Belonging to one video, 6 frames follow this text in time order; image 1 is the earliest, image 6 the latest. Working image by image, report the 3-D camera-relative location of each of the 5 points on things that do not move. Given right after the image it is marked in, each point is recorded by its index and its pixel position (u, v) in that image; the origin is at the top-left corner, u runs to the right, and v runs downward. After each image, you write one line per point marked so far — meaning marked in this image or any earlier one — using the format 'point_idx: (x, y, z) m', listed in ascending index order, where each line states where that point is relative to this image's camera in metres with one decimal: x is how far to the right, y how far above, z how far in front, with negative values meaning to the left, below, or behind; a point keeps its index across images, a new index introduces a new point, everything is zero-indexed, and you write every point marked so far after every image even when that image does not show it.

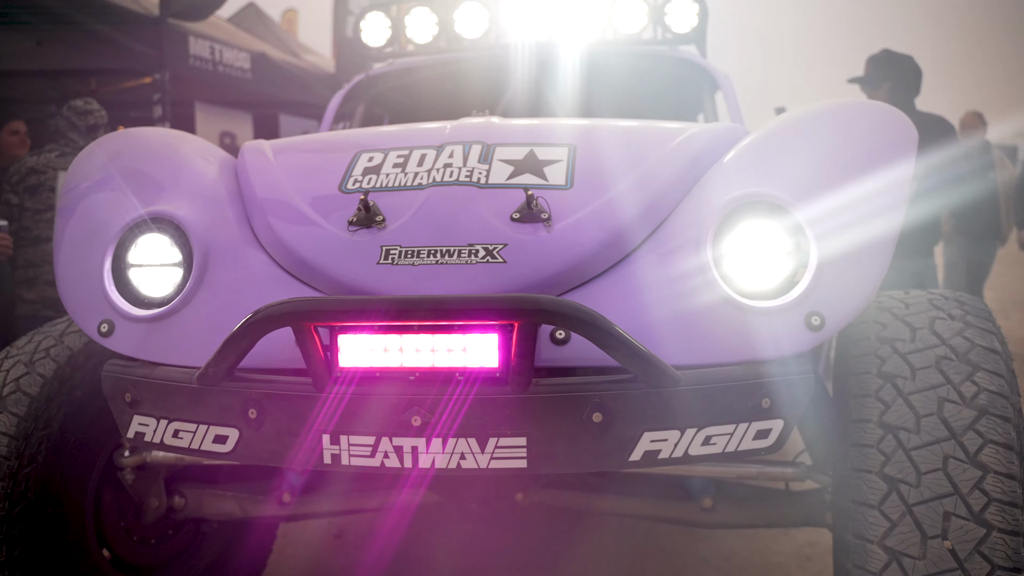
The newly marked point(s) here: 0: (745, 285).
0: (+0.4, 0.0, +1.3) m
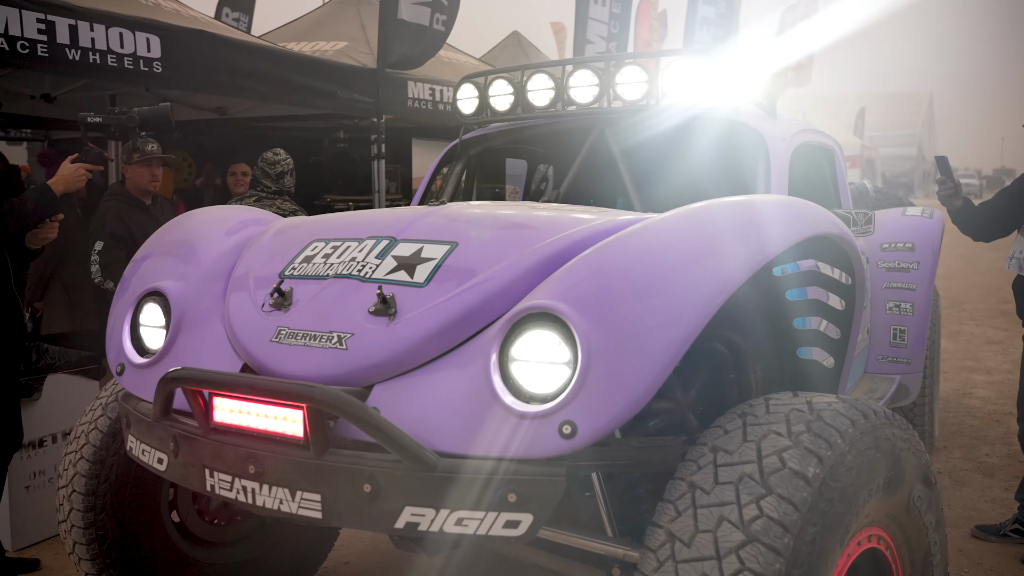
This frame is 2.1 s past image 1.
0: (0.0, -0.2, +1.5) m
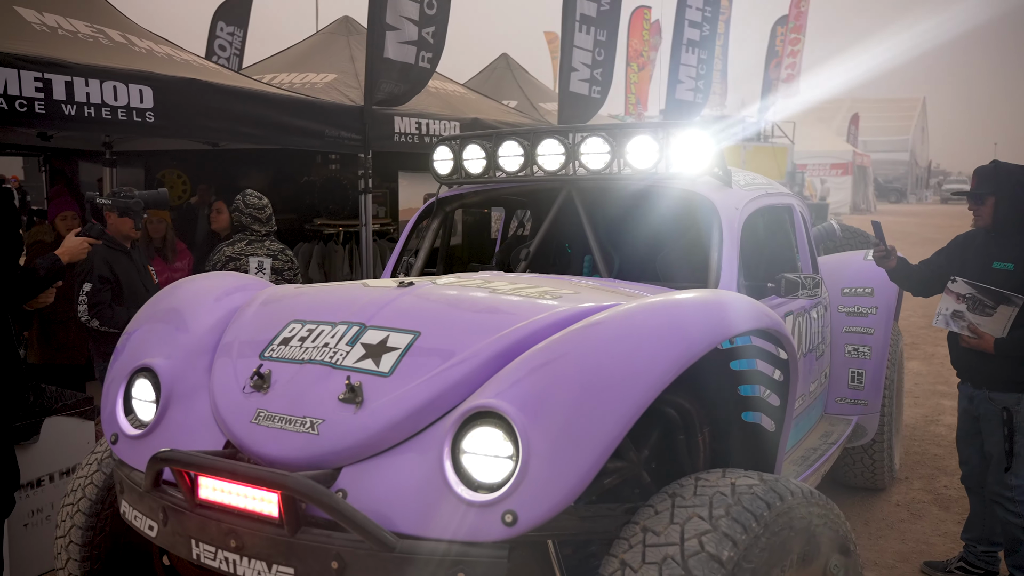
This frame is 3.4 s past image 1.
0: (-0.1, -0.4, +1.6) m
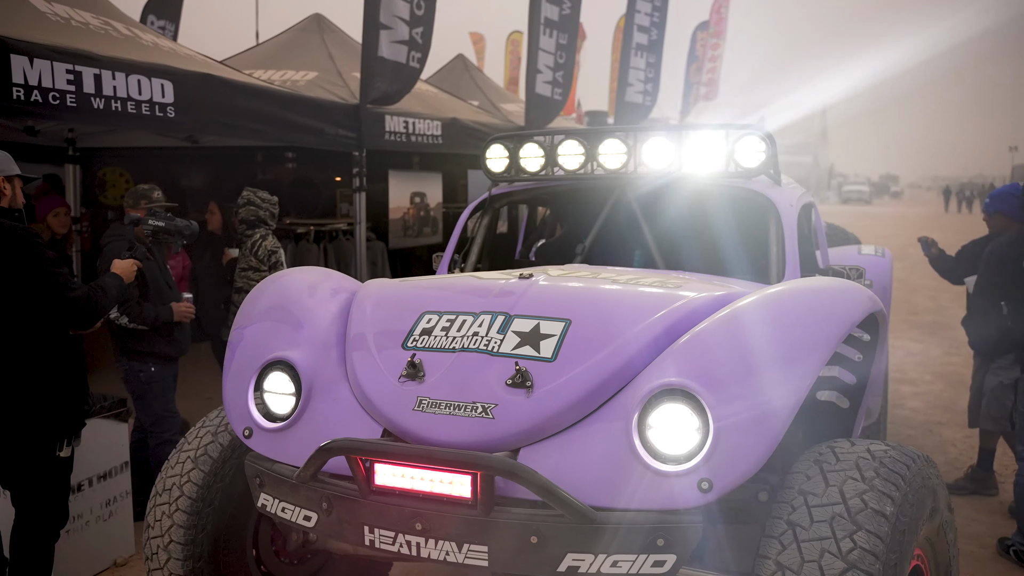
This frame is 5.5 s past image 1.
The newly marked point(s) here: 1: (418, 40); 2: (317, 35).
0: (+0.4, -0.4, +1.8) m
1: (-0.8, +2.2, +6.6) m
2: (-2.1, +2.8, +8.1) m
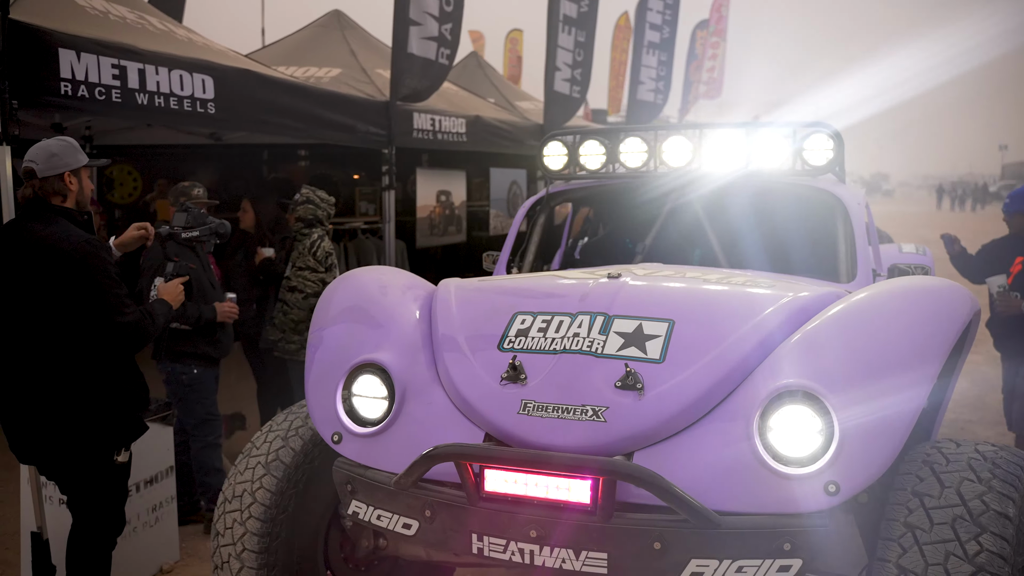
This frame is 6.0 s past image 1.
0: (+0.6, -0.4, +1.7) m
1: (-0.6, +2.2, +6.5) m
2: (-1.9, +2.8, +8.0) m
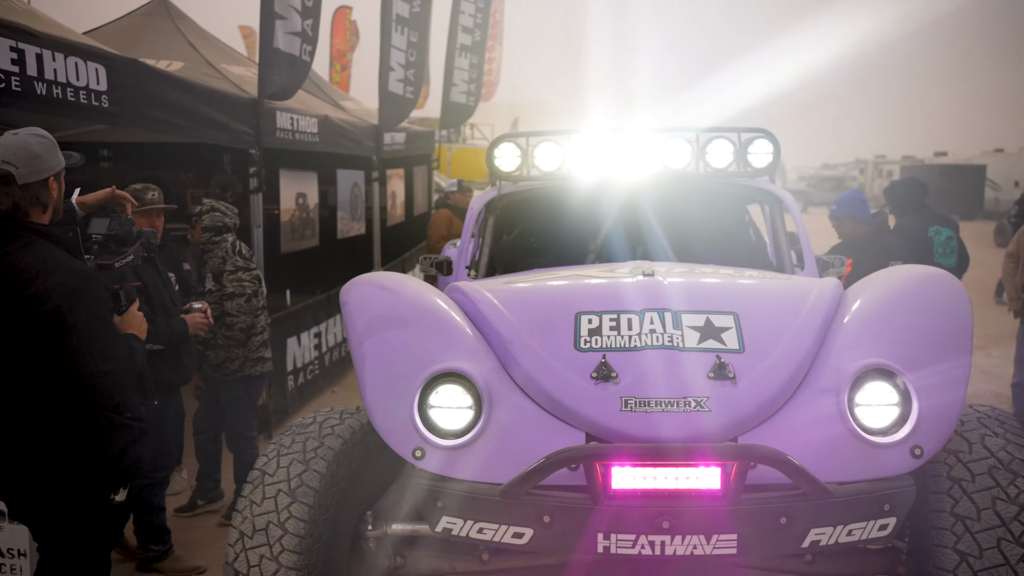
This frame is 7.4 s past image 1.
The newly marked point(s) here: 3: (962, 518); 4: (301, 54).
0: (+0.9, -0.4, +2.0) m
1: (-1.7, +2.1, +6.2) m
2: (-3.4, +2.6, +7.3) m
3: (+1.2, -0.6, +2.0) m
4: (-1.7, +1.9, +6.1) m
